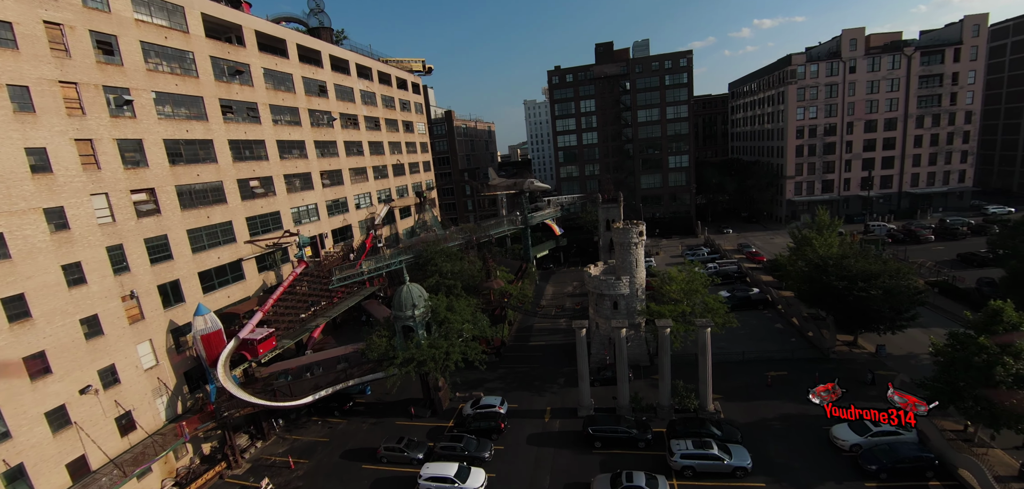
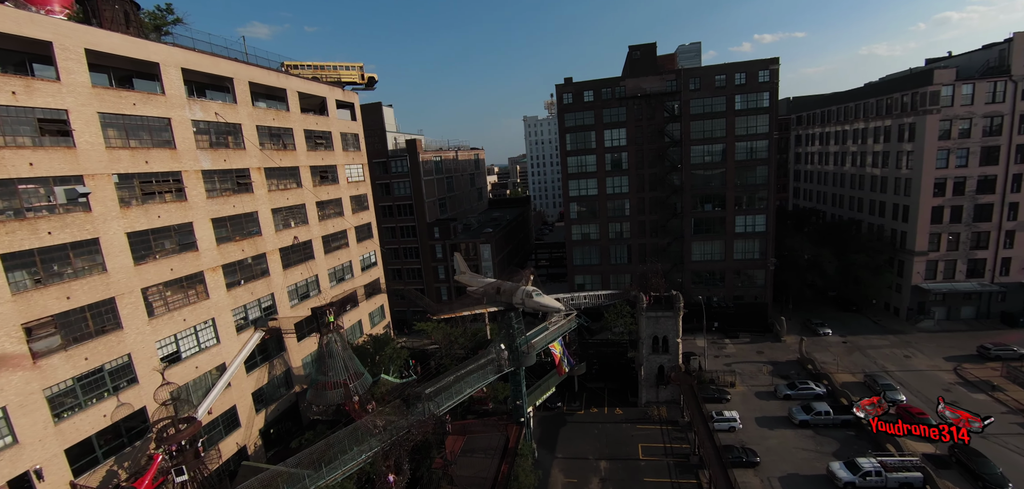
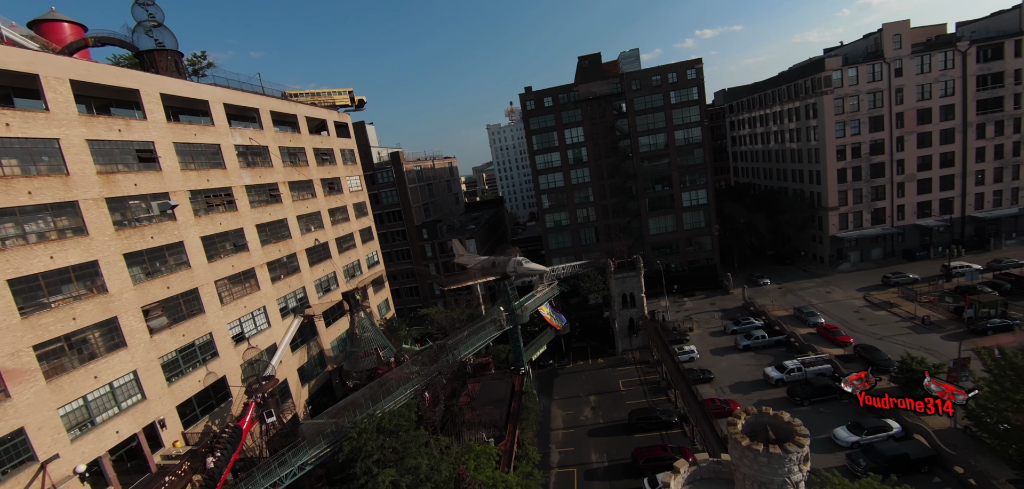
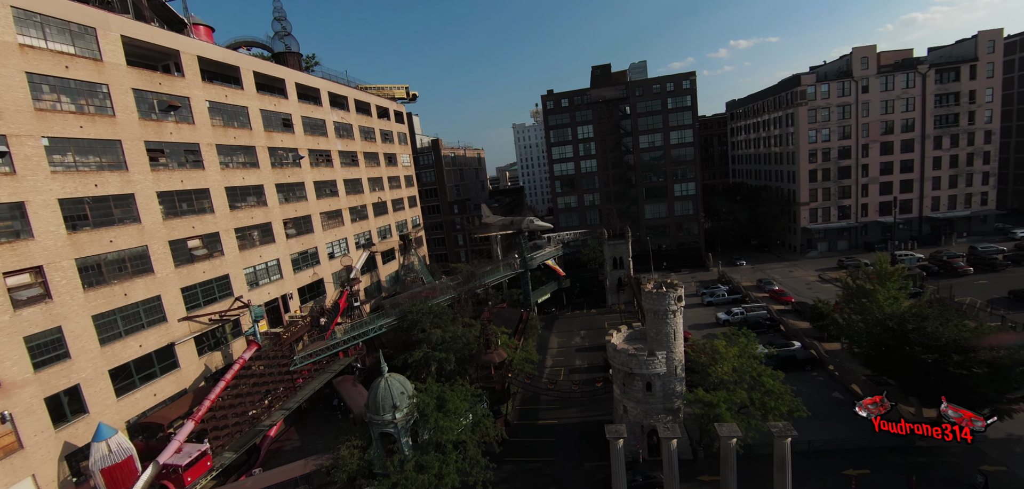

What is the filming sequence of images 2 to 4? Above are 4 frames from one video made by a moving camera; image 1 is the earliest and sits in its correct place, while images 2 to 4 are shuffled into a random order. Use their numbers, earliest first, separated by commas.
4, 3, 2
